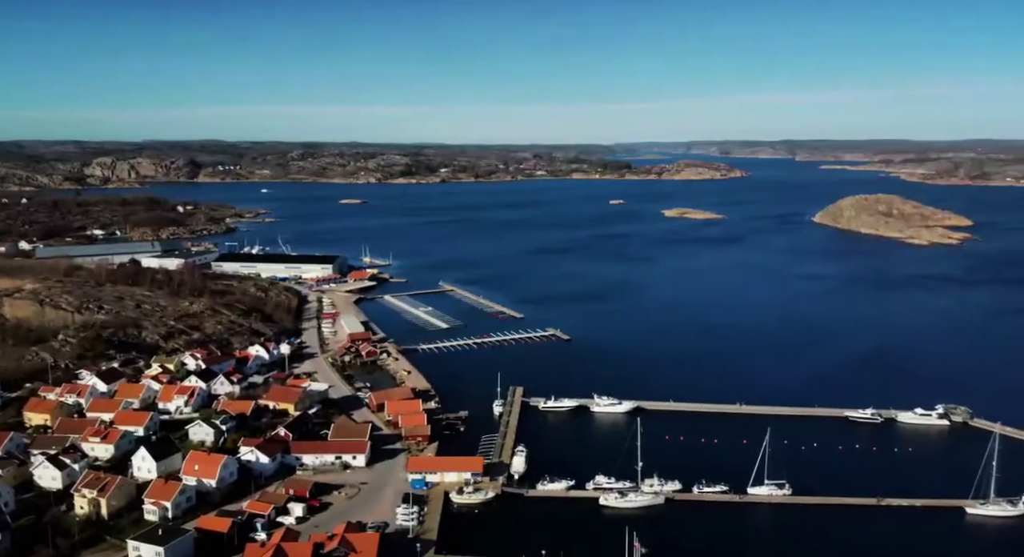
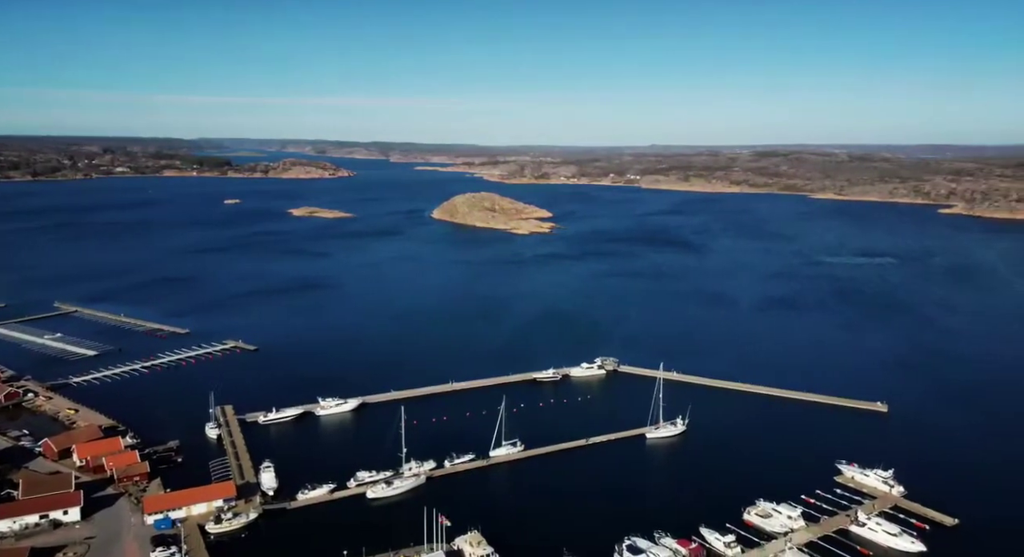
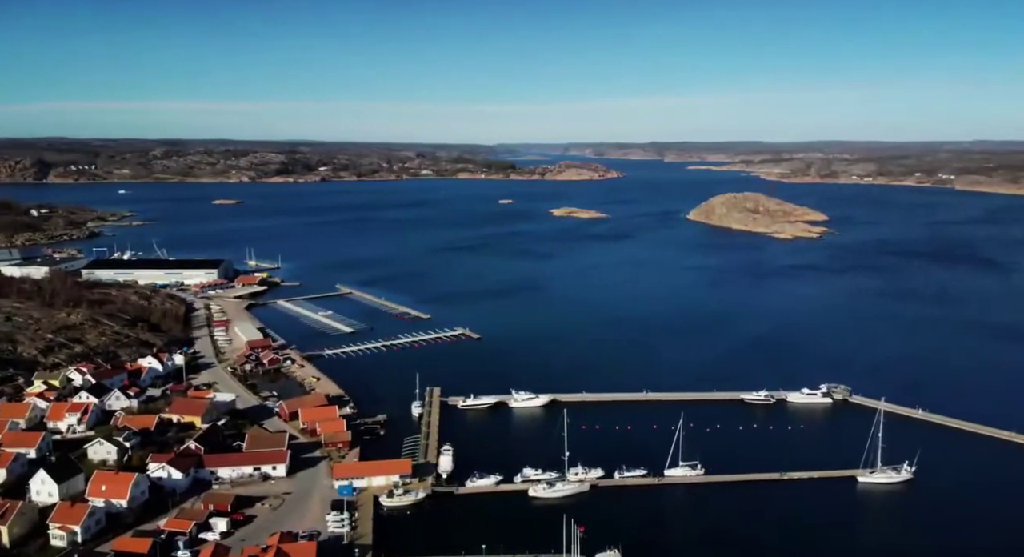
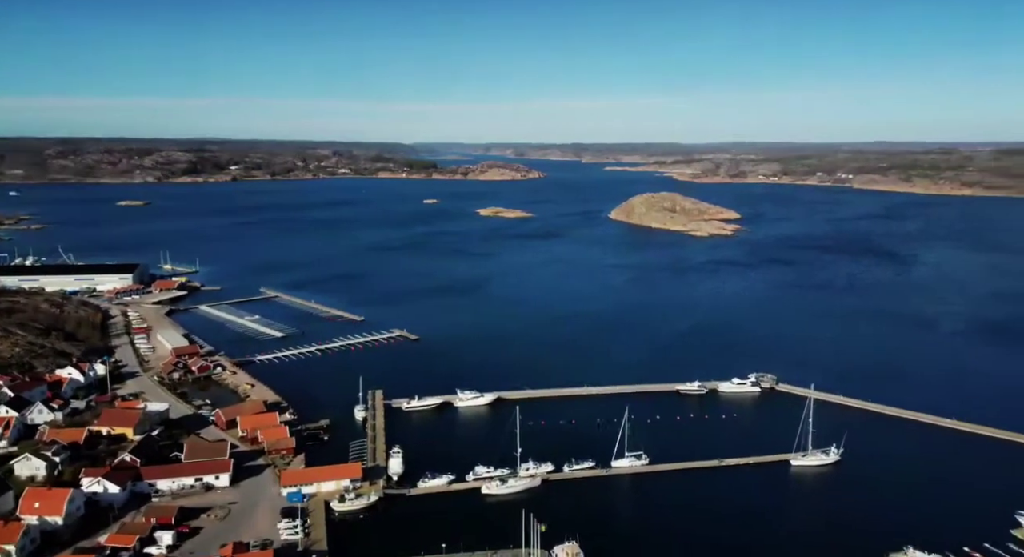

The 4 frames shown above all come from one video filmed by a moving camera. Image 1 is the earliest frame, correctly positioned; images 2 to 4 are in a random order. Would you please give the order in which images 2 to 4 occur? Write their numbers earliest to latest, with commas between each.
3, 4, 2
